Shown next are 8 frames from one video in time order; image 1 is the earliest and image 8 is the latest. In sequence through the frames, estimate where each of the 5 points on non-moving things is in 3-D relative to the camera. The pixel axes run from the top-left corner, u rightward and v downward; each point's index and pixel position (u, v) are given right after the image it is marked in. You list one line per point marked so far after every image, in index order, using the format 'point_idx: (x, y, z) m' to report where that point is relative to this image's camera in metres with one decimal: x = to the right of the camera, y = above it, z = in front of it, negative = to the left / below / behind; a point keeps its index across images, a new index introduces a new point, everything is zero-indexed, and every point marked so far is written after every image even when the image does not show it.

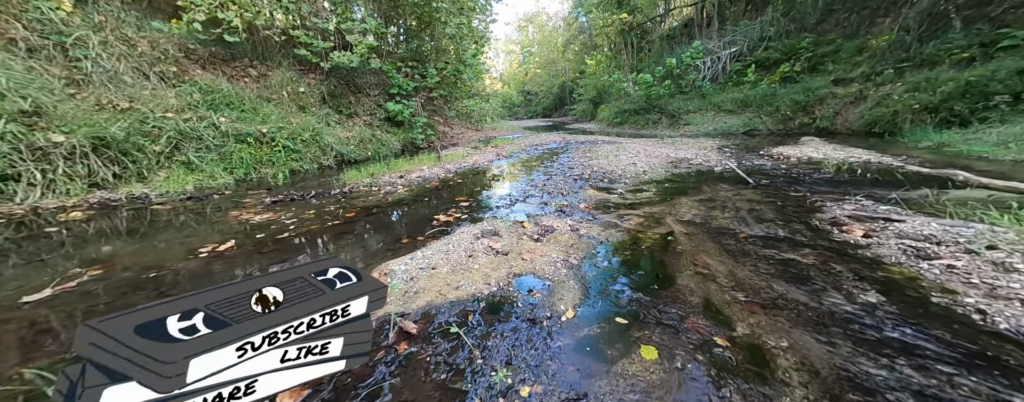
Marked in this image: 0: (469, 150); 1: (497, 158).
0: (-1.6, +2.0, +11.3) m
1: (-0.6, +1.5, +9.6) m
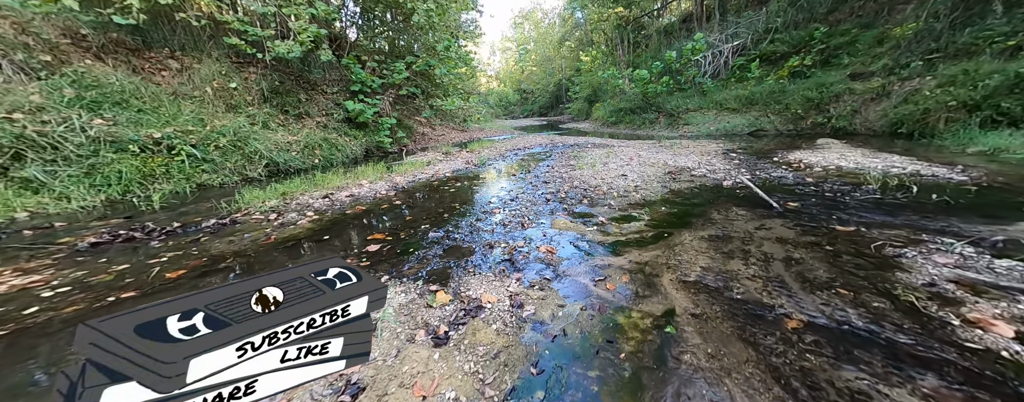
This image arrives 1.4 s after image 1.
0: (-2.5, +1.6, +10.0) m
1: (-1.4, +1.1, +8.3) m
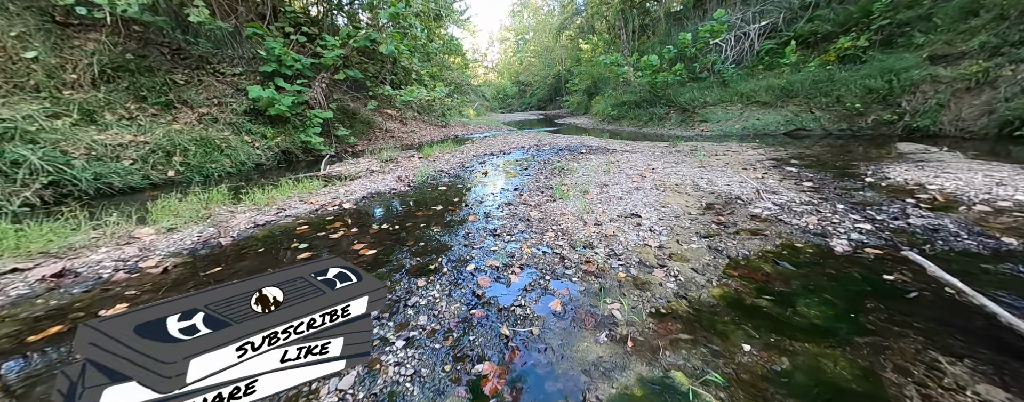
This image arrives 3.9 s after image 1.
0: (-3.4, +1.0, +7.3) m
1: (-2.3, +0.4, +5.6) m
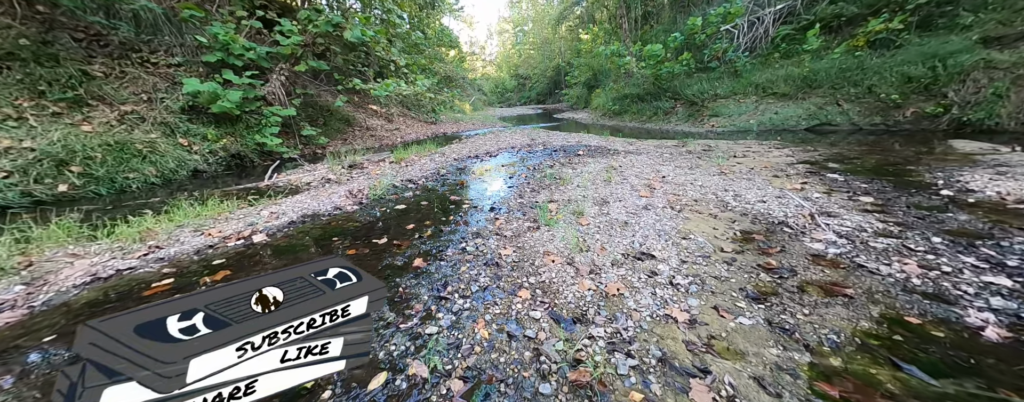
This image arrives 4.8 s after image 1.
0: (-3.8, +0.7, +6.2) m
1: (-2.7, +0.1, +4.5) m
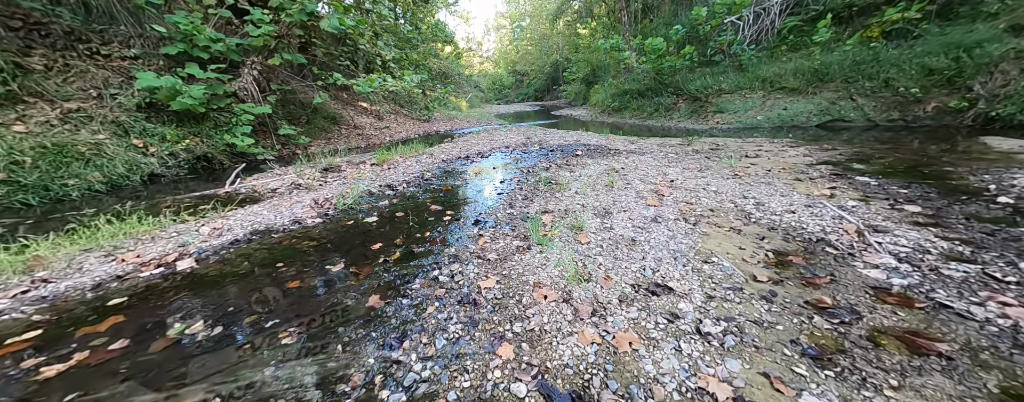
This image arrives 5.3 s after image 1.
0: (-3.9, +0.6, +5.6) m
1: (-2.8, -0.1, +3.9) m
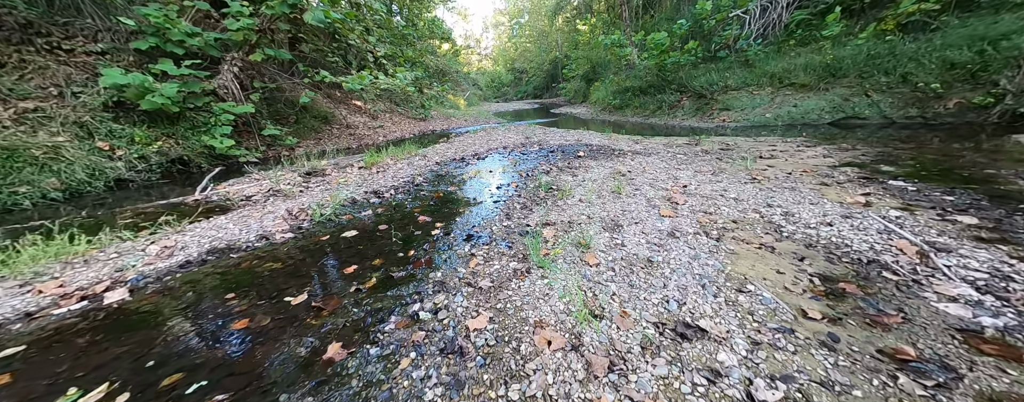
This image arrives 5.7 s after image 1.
0: (-4.0, +0.4, +5.1) m
1: (-2.9, -0.2, +3.5) m
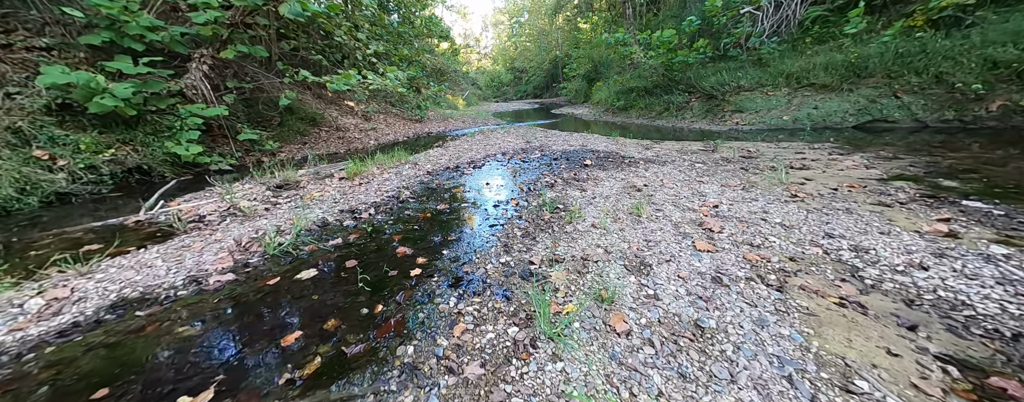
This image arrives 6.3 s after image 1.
0: (-4.0, +0.1, +4.5) m
1: (-2.9, -0.5, +2.8) m
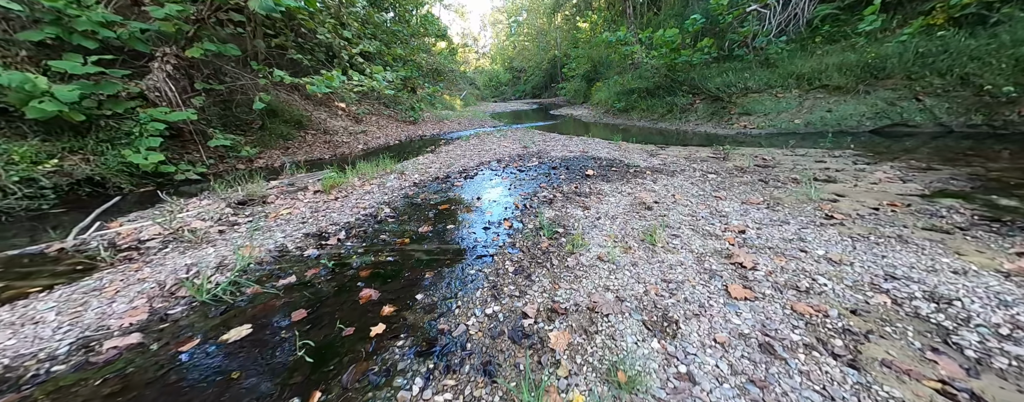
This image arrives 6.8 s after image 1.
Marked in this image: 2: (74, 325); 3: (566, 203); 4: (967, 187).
0: (-4.1, -0.1, +3.9) m
1: (-3.0, -0.8, +2.3) m
2: (-3.2, -0.9, +2.0) m
3: (+0.8, 0.0, +4.0) m
4: (+6.7, +0.2, +4.0) m
